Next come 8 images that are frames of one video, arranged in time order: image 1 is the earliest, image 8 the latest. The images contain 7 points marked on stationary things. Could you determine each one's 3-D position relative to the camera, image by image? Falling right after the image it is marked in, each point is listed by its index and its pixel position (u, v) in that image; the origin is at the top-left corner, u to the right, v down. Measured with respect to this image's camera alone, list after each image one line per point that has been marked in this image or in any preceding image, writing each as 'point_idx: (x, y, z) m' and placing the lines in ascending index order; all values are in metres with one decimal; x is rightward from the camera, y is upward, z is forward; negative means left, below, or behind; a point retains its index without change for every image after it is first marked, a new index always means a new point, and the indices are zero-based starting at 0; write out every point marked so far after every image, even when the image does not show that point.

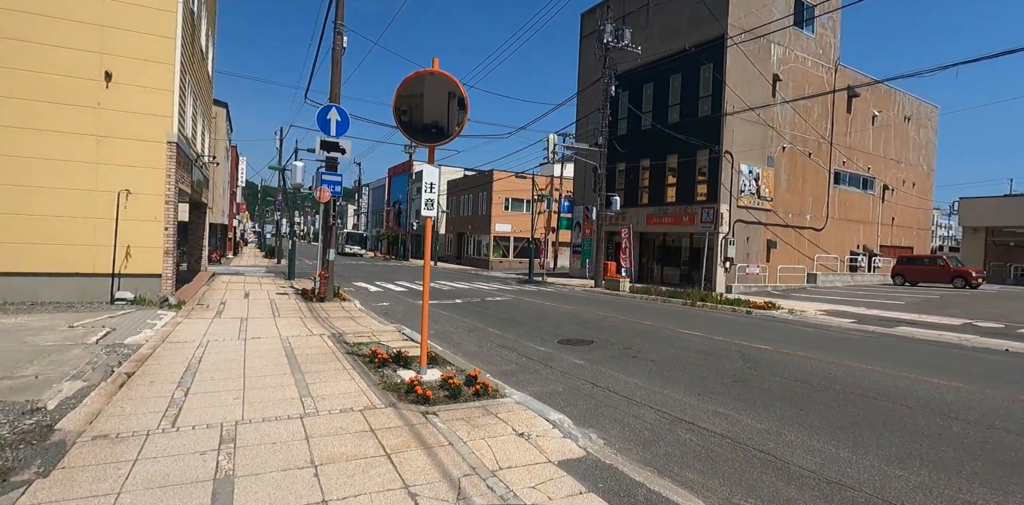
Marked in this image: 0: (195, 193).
0: (-11.3, +2.1, +17.0) m
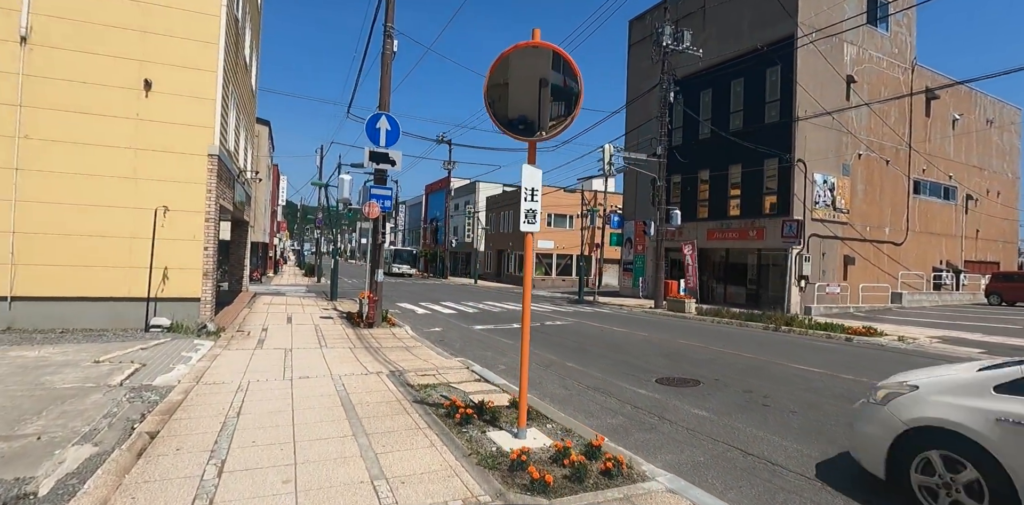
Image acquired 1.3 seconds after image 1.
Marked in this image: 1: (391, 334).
0: (-9.3, +1.4, +16.1) m
1: (-3.0, -2.0, +11.8) m
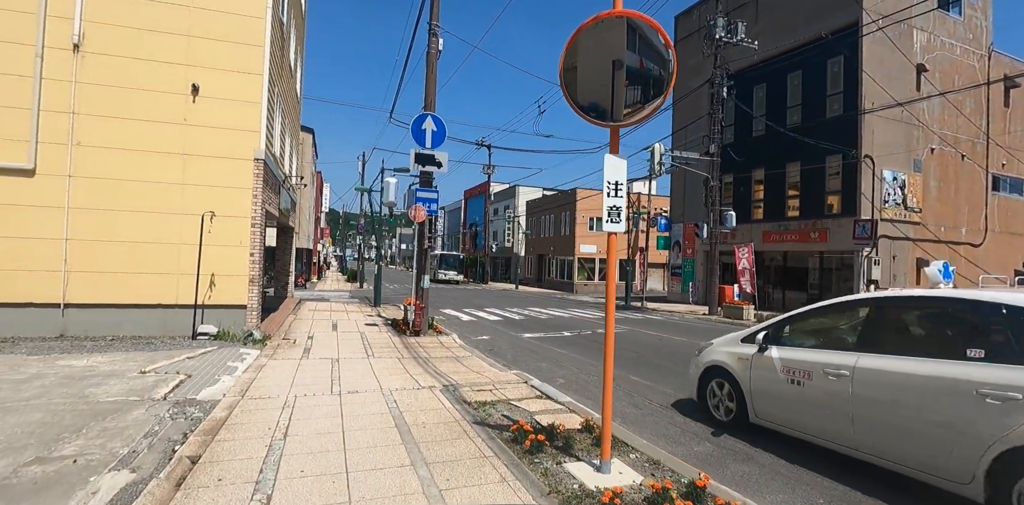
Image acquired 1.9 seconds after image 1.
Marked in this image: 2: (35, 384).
0: (-7.7, +1.2, +16.0) m
1: (-1.7, -2.1, +11.2) m
2: (-6.4, -1.8, +6.4) m
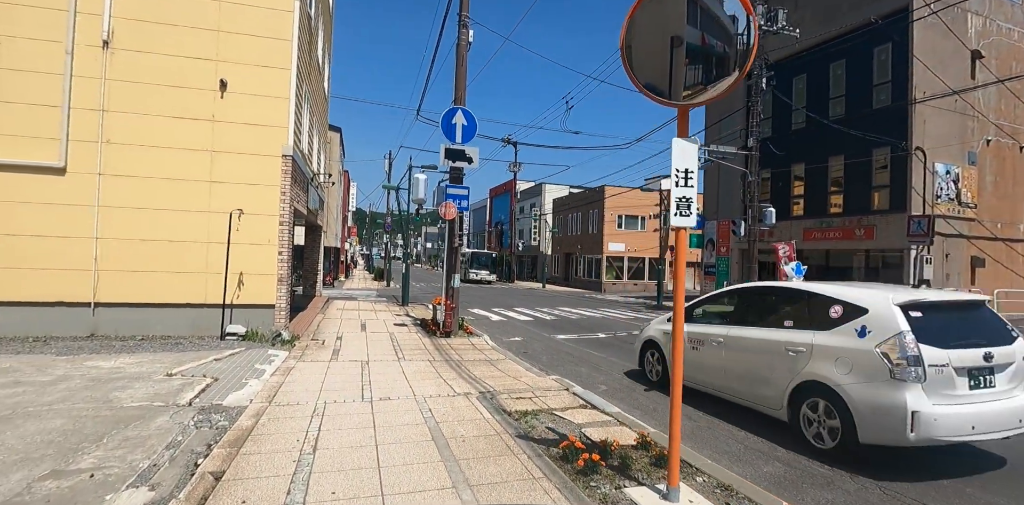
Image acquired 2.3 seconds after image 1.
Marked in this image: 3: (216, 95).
0: (-6.7, +1.3, +15.8) m
1: (-1.0, -2.1, +10.8) m
2: (-5.9, -1.7, +6.2) m
3: (-6.5, +3.5, +10.5) m
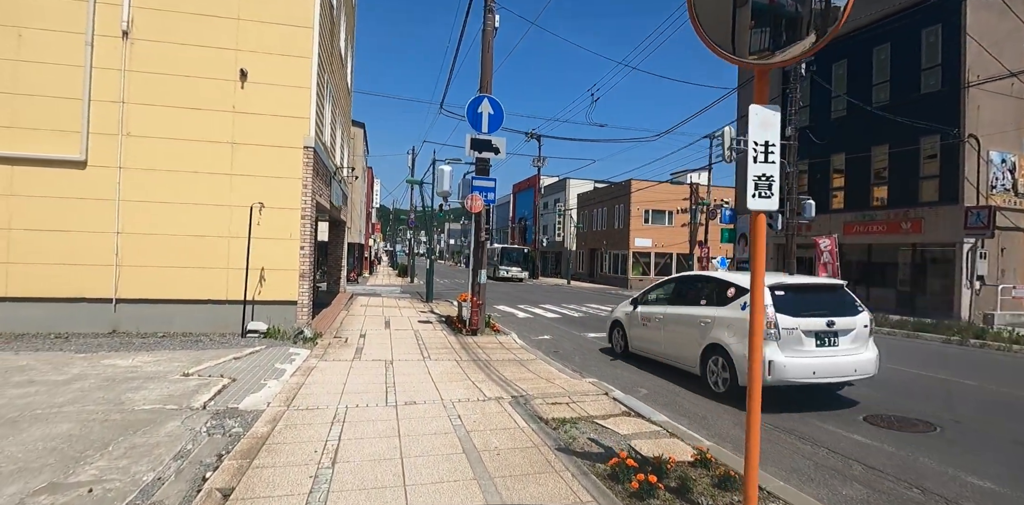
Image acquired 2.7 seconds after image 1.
0: (-5.8, +1.4, +15.6) m
1: (-0.3, -2.0, +10.3) m
2: (-5.4, -1.7, +5.9) m
3: (-5.9, +3.6, +10.2) m
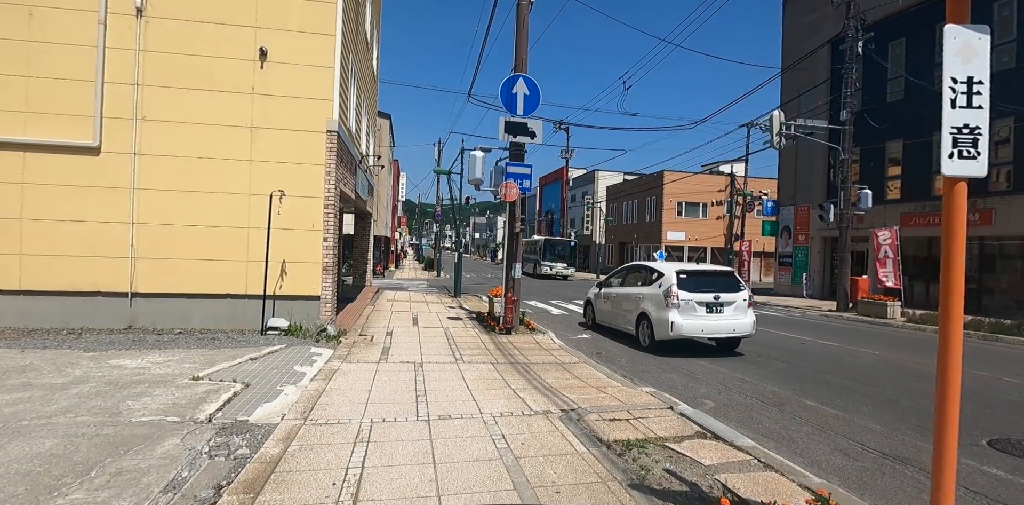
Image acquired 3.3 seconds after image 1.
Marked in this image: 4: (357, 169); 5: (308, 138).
0: (-4.8, +1.7, +14.9) m
1: (+0.4, -1.8, +9.4) m
2: (-4.9, -1.5, +5.3) m
3: (-5.1, +3.7, +9.5) m
4: (-4.4, +2.4, +13.5) m
5: (-4.1, +2.3, +9.7) m
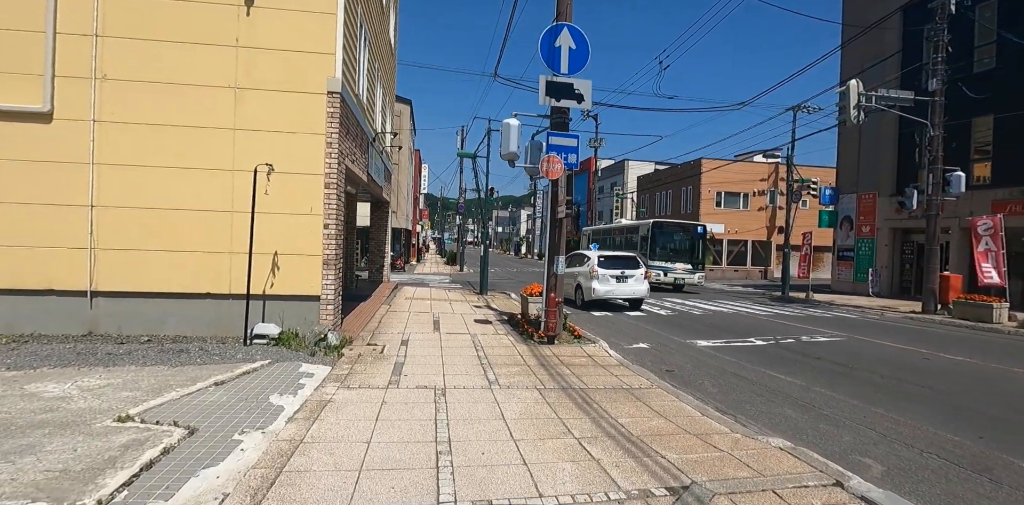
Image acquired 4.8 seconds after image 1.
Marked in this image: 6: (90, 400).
0: (-3.8, +1.9, +13.1) m
1: (+1.2, -1.6, +7.4) m
2: (-4.3, -1.4, +3.5) m
3: (-4.4, +3.9, +7.7) m
4: (-3.5, +2.6, +11.7) m
5: (-3.4, +2.5, +7.8) m
6: (-4.1, -1.4, +4.6) m
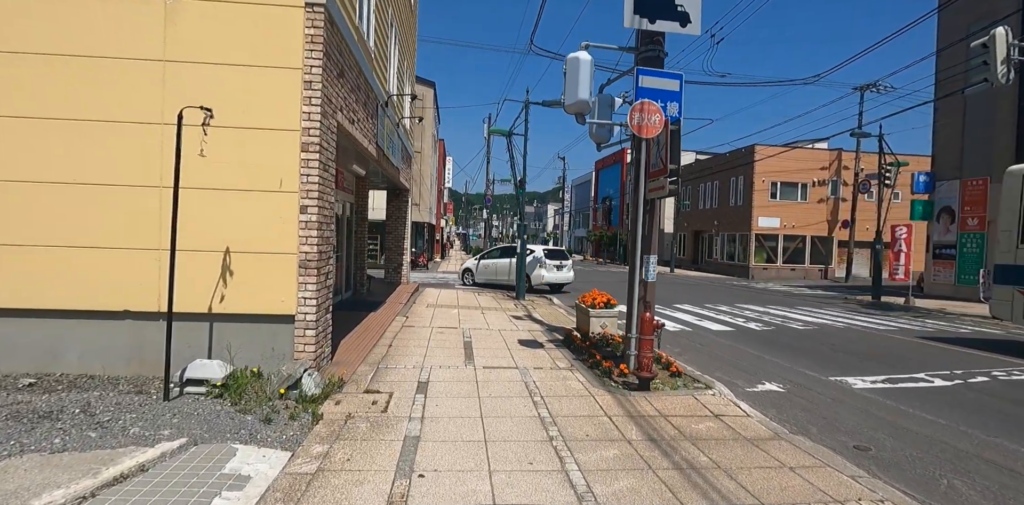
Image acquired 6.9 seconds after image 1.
0: (-2.7, +2.0, +10.5) m
1: (+1.9, -1.6, +4.6) m
2: (-3.7, -1.4, +0.9) m
3: (-3.6, +3.9, +5.1) m
4: (-2.5, +2.7, +9.1) m
5: (-2.6, +2.5, +5.2) m
6: (-3.4, -1.4, +2.0) m
